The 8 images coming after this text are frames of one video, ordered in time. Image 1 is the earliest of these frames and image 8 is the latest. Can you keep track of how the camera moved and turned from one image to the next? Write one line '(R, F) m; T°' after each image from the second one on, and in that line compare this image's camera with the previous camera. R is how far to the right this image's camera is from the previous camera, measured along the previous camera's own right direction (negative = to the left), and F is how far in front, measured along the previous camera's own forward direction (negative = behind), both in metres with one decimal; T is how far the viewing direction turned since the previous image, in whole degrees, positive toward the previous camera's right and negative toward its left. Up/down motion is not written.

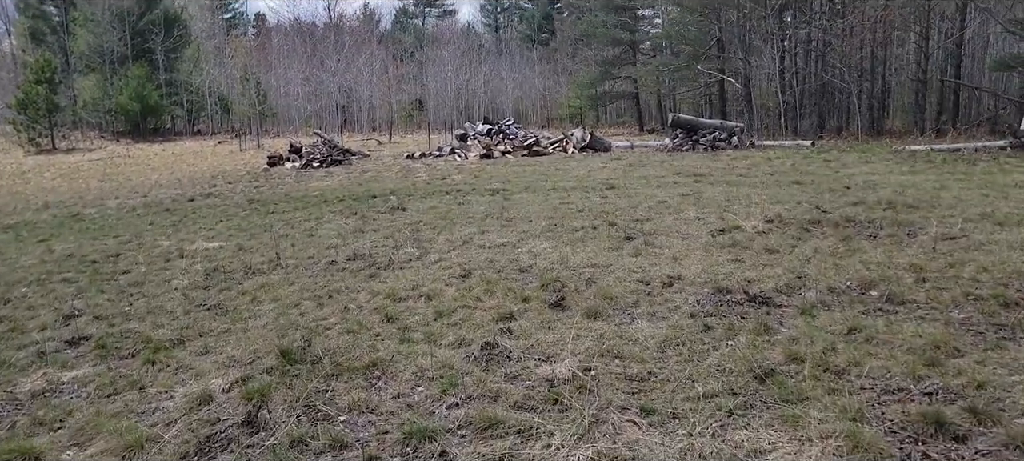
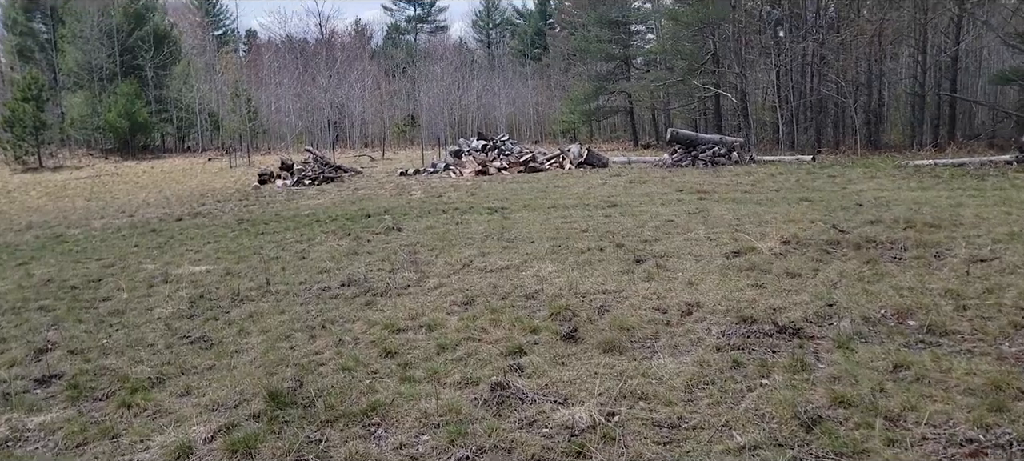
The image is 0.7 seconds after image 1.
(-0.1, +0.3) m; +1°
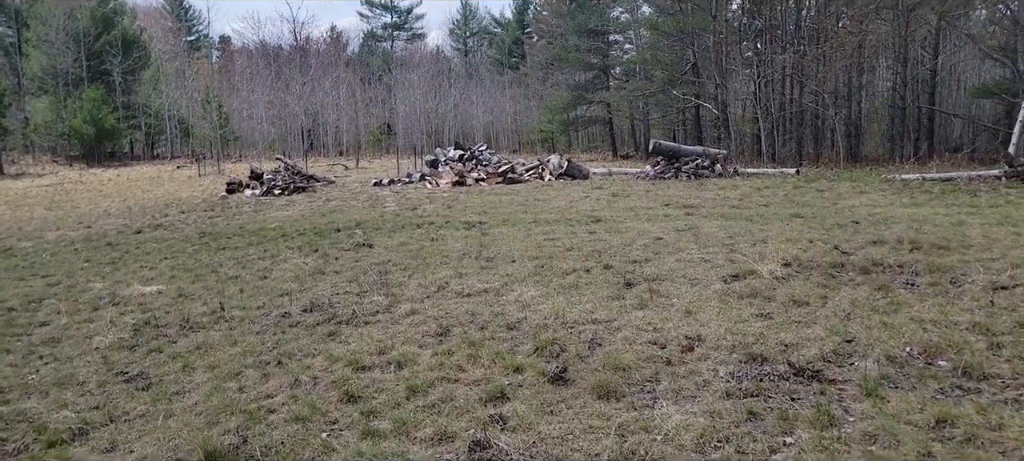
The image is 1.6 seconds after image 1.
(0.0, +0.4) m; +2°
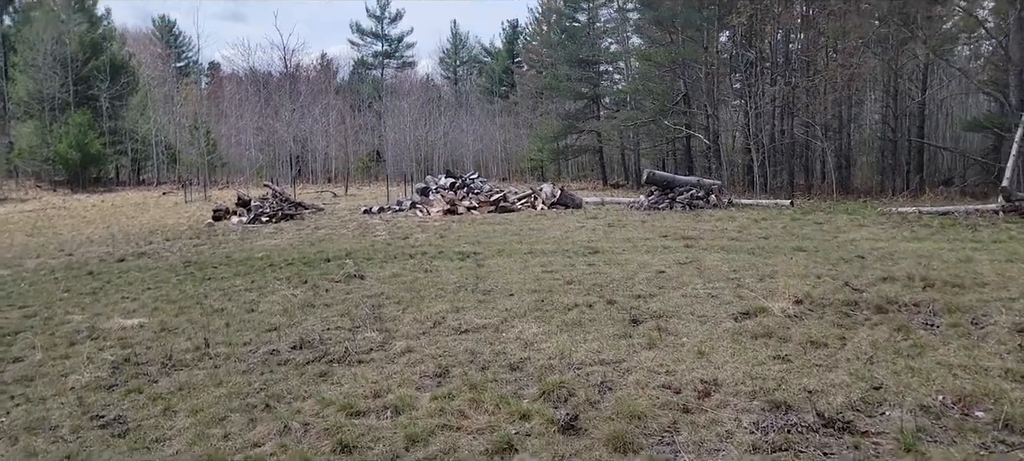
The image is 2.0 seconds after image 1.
(-0.1, +0.2) m; +1°
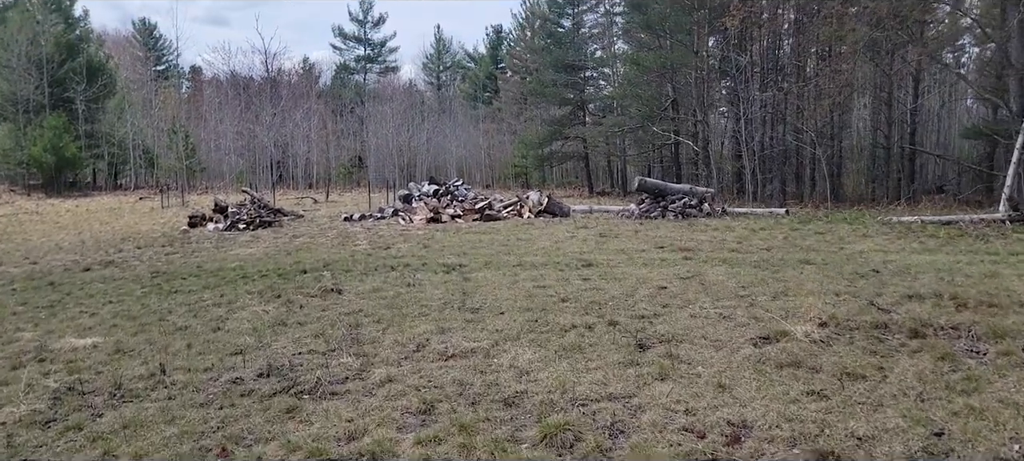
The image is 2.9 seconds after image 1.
(0.0, +0.4) m; +1°
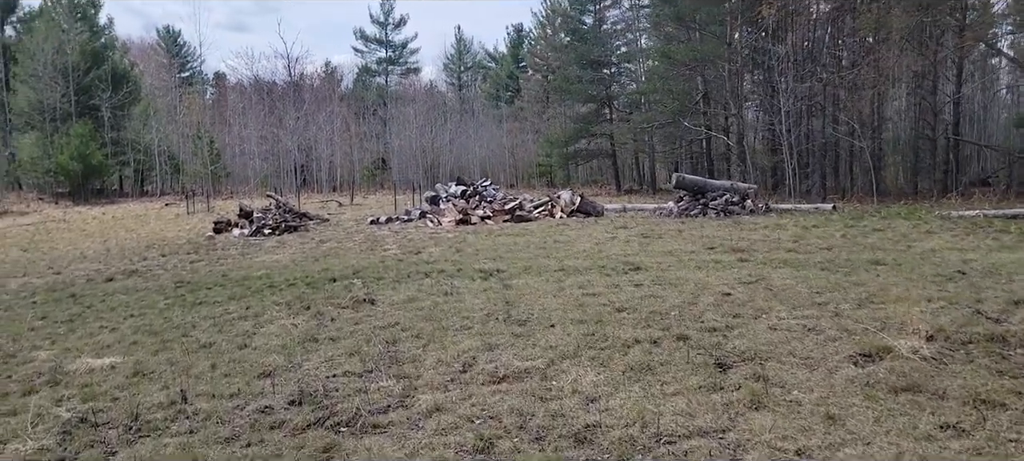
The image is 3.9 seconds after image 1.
(-0.2, +0.4) m; -2°
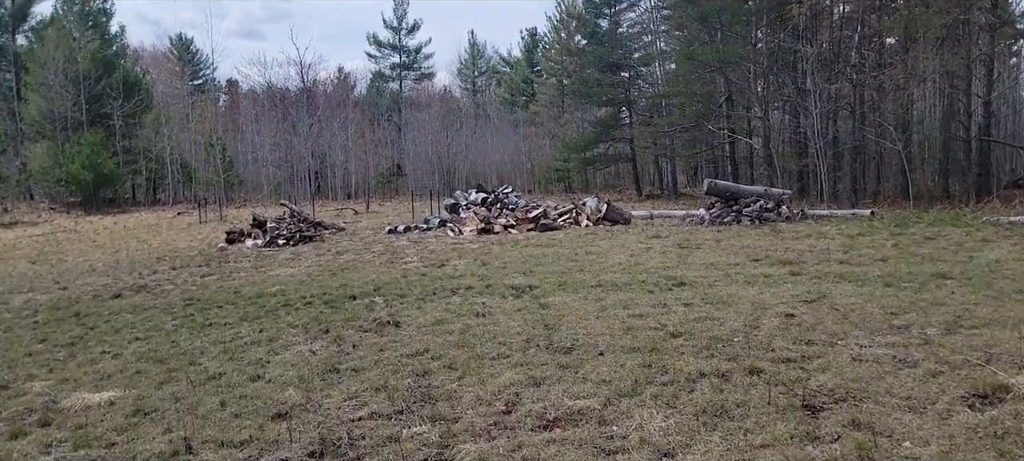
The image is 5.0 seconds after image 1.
(-0.2, +0.5) m; -1°
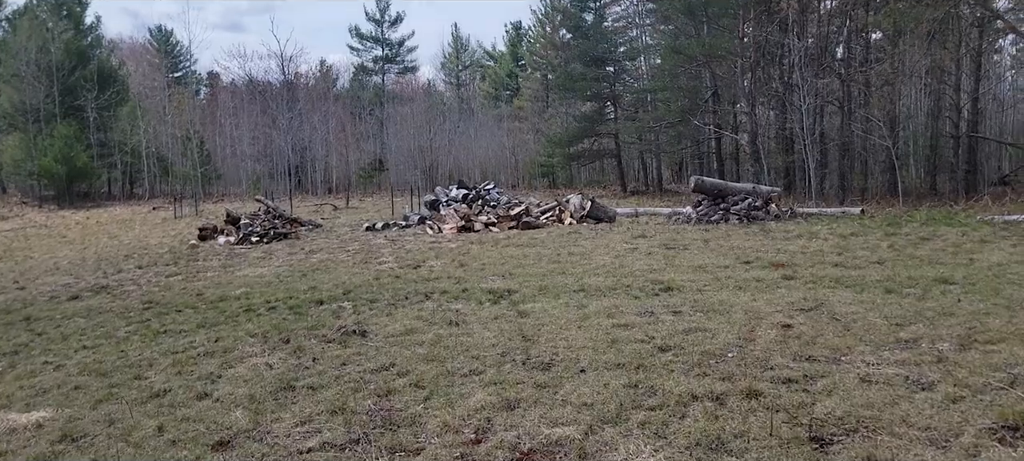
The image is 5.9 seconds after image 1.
(+0.1, +0.4) m; +1°
